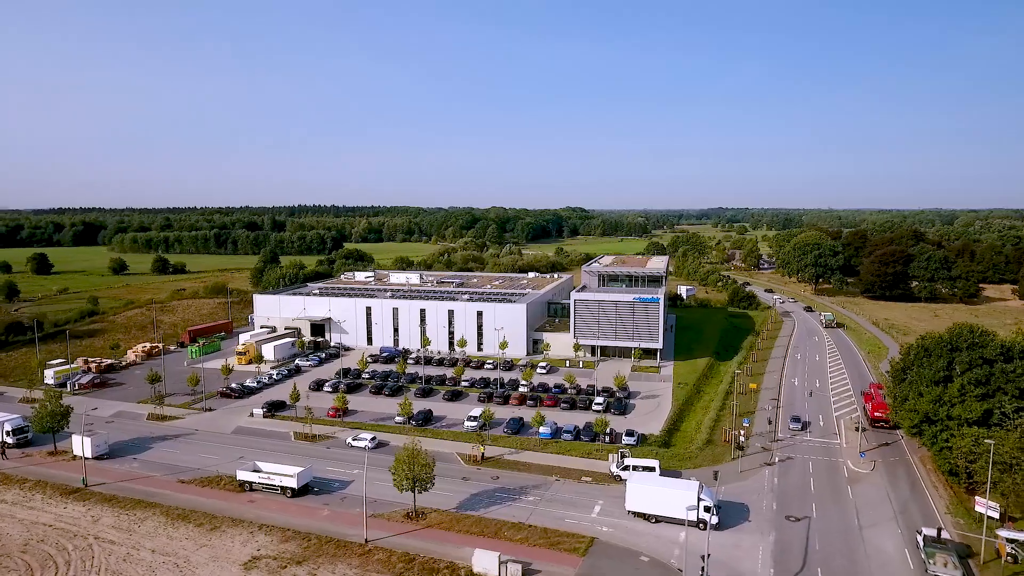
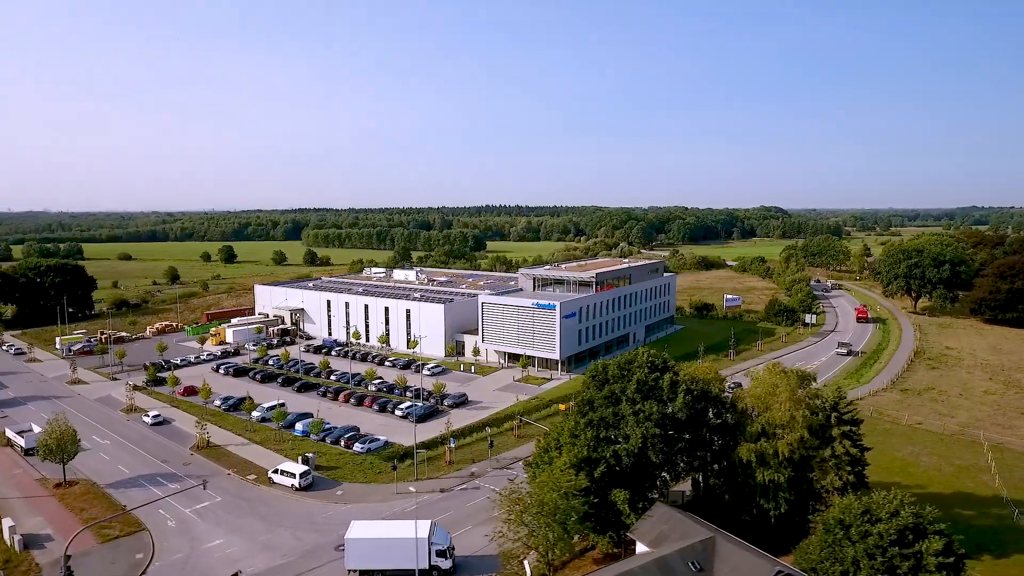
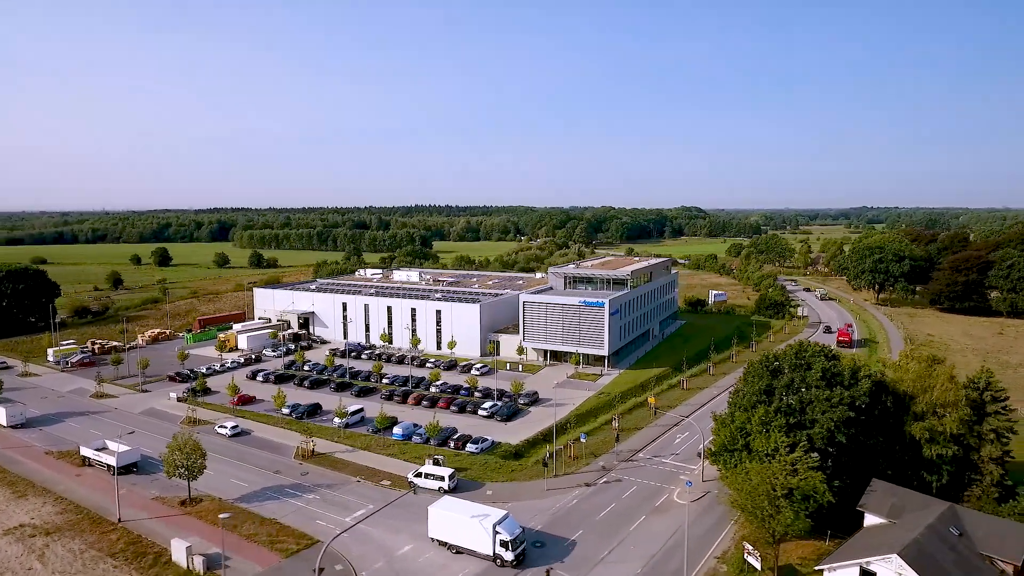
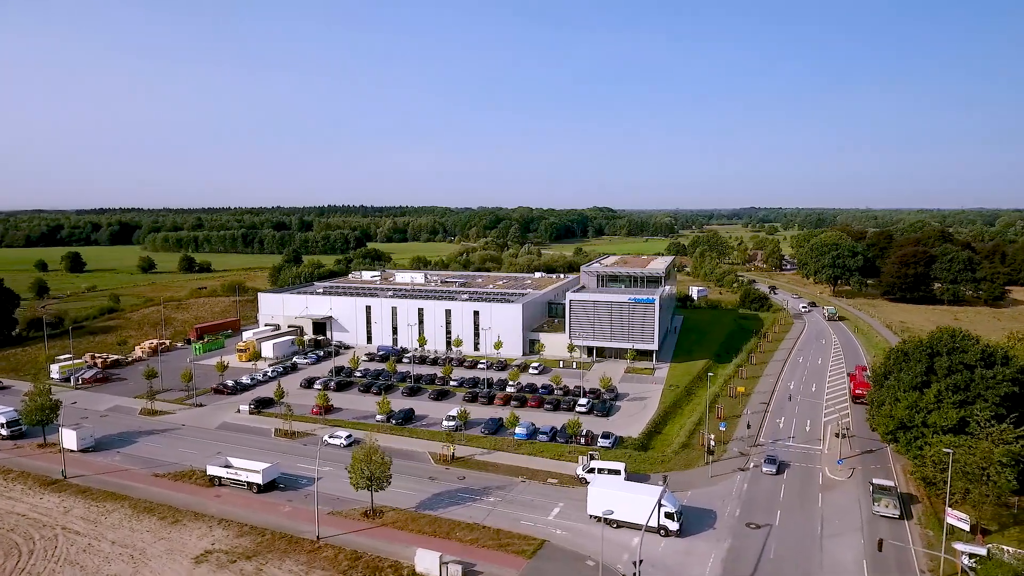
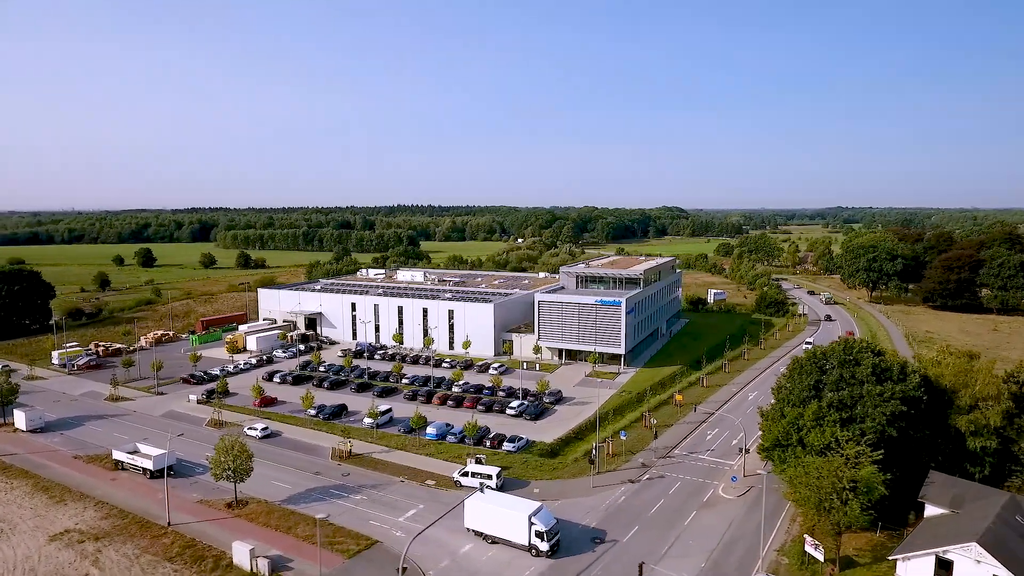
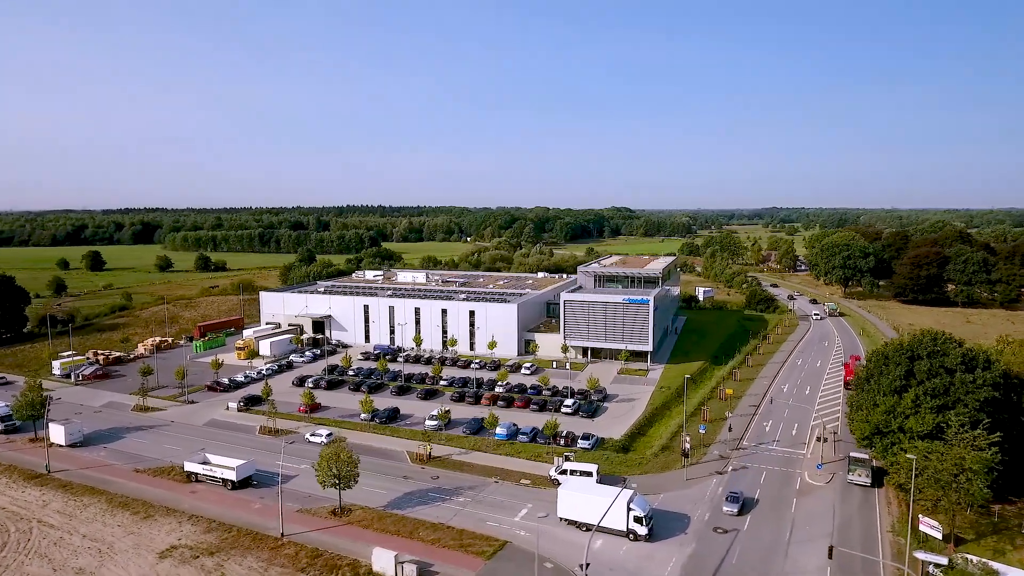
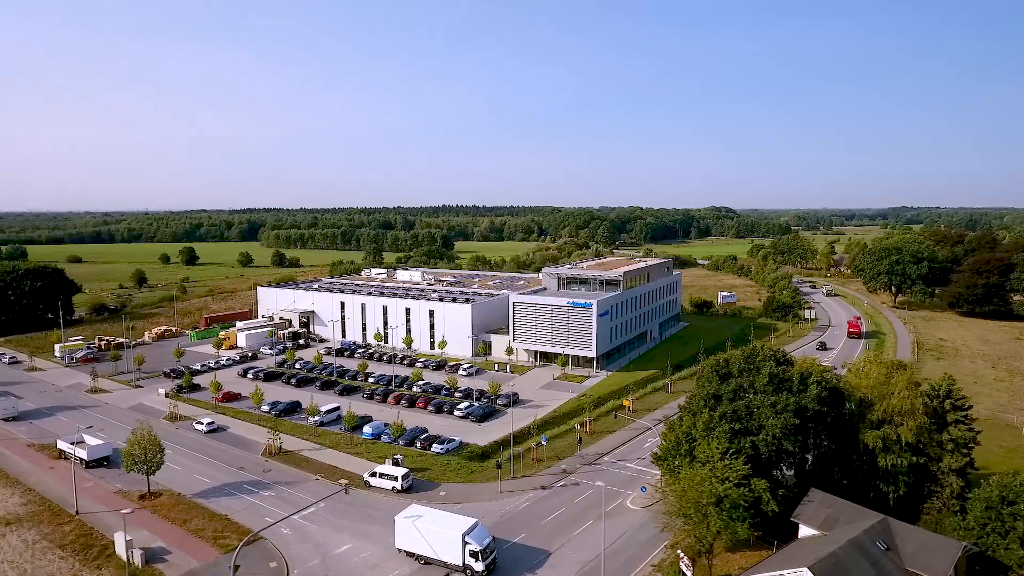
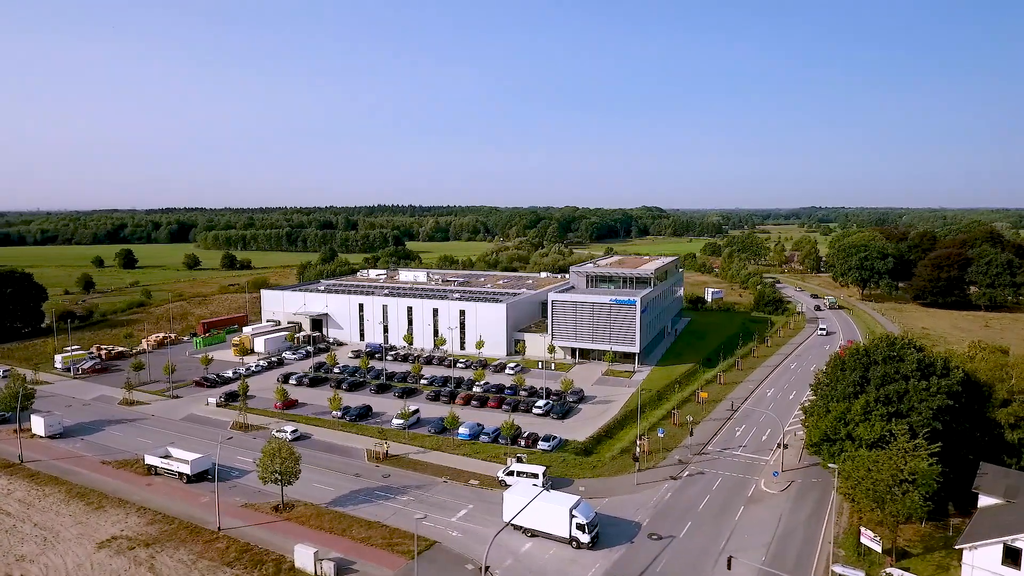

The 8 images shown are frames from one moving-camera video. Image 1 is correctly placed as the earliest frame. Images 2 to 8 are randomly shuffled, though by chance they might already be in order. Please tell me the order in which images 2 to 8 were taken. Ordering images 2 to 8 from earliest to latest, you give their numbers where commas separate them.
4, 6, 8, 5, 3, 7, 2
